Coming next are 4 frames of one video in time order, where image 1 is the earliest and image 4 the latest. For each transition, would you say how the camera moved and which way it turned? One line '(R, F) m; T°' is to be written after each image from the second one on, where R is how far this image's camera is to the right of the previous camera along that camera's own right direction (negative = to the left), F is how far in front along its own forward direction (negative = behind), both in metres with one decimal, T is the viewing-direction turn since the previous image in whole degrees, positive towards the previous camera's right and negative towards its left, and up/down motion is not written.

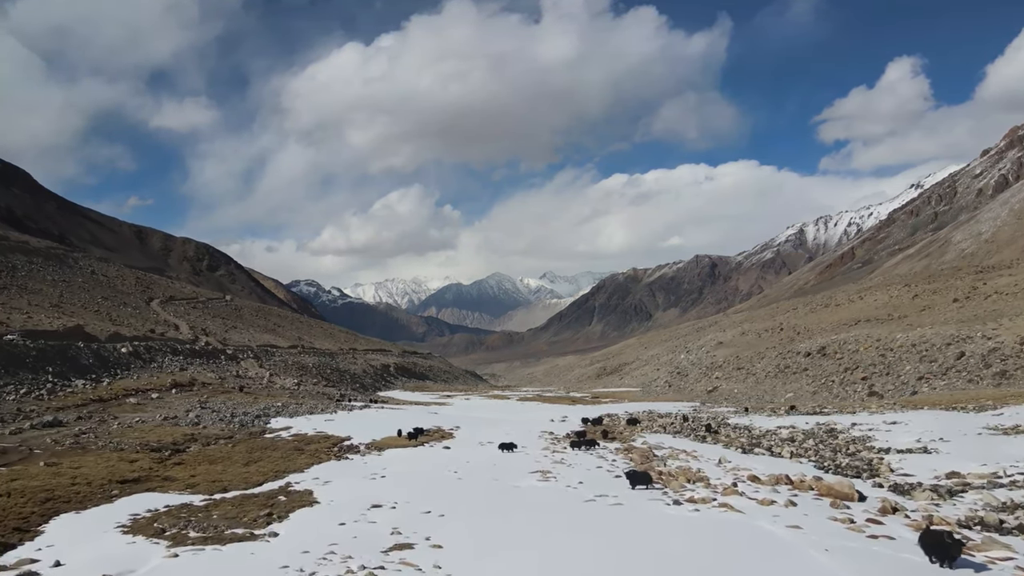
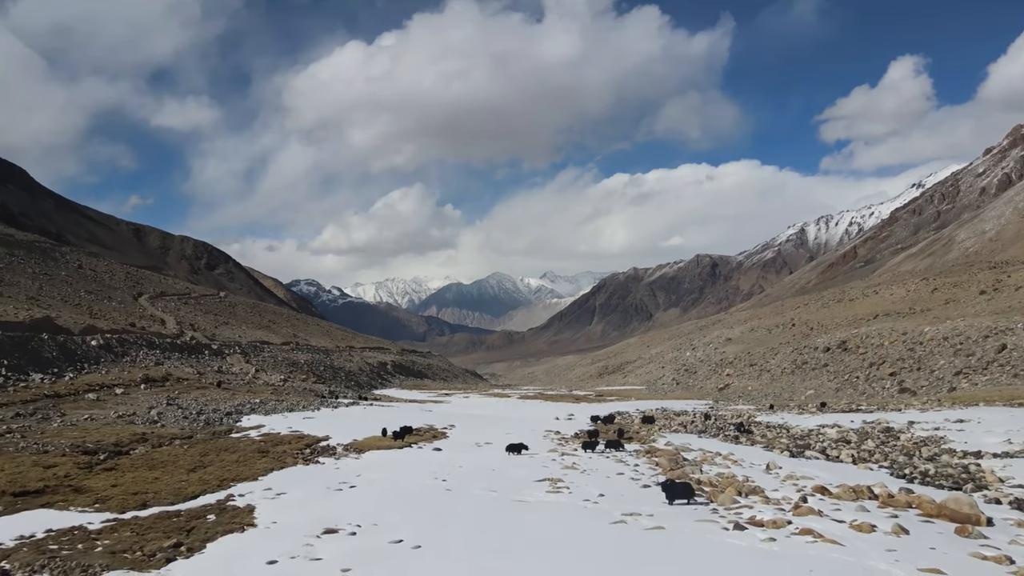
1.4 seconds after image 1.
(0.0, +3.7) m; 0°
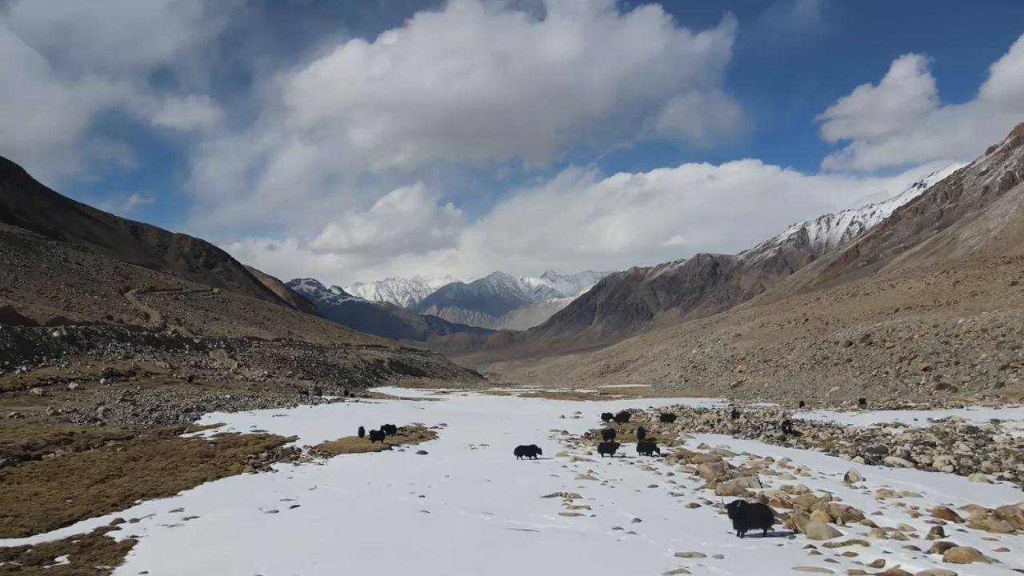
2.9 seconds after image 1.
(0.0, +3.8) m; 0°
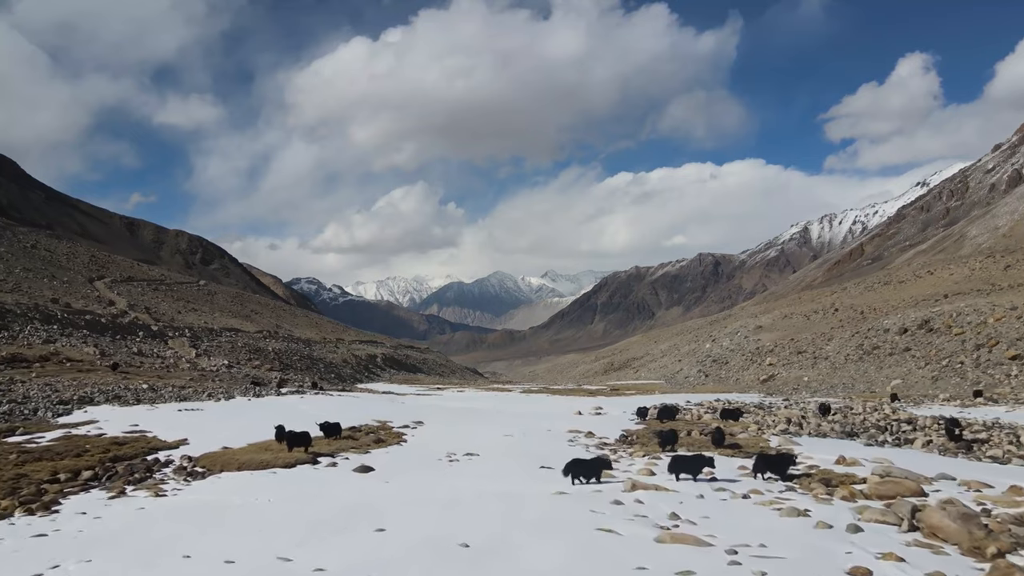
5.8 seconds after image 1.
(-0.1, +7.5) m; 0°
